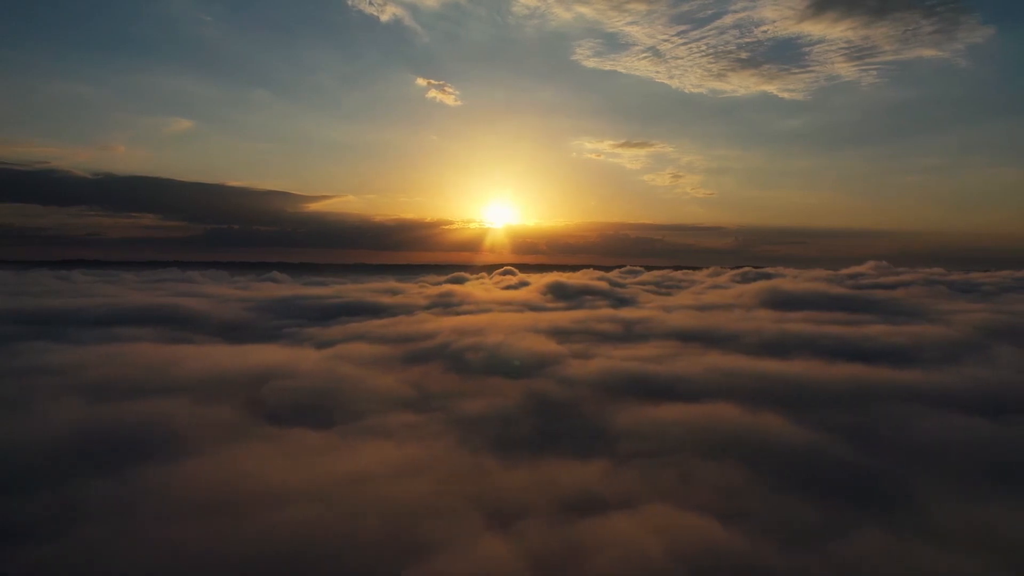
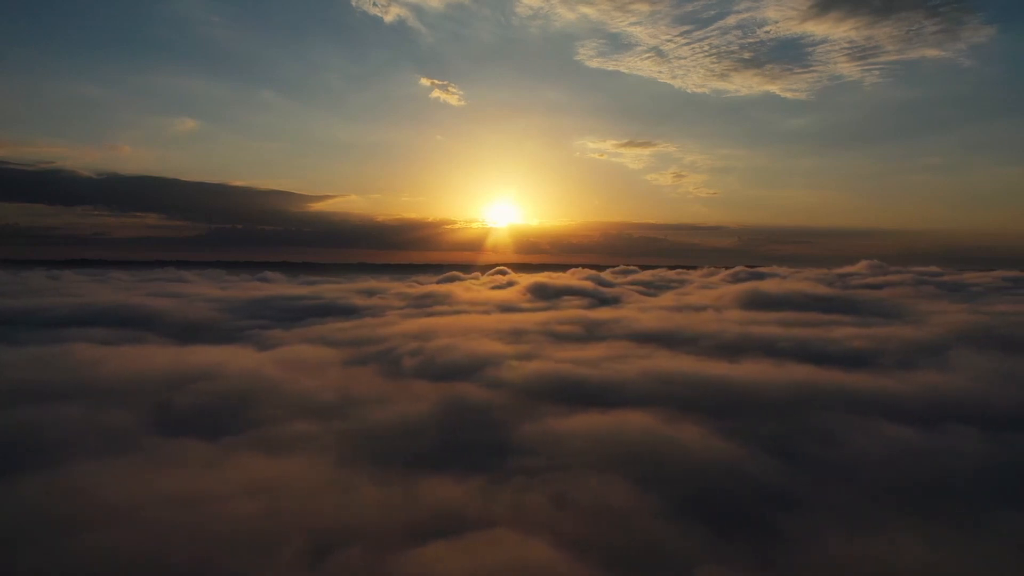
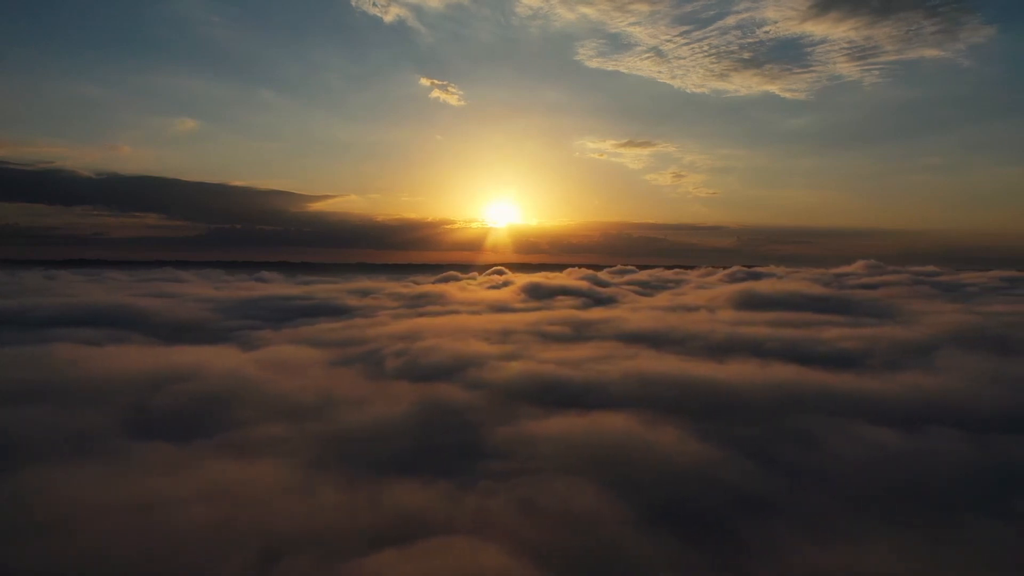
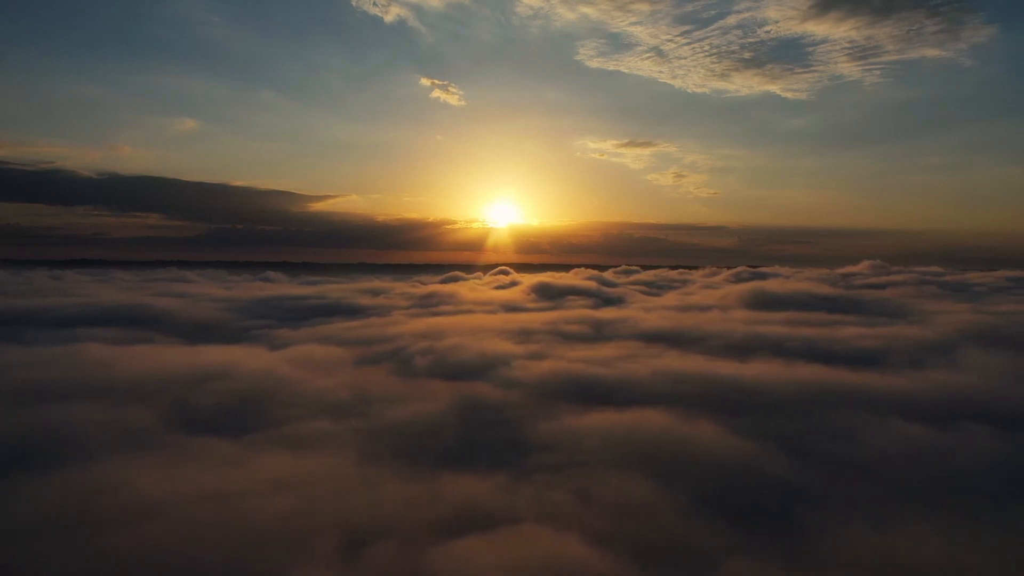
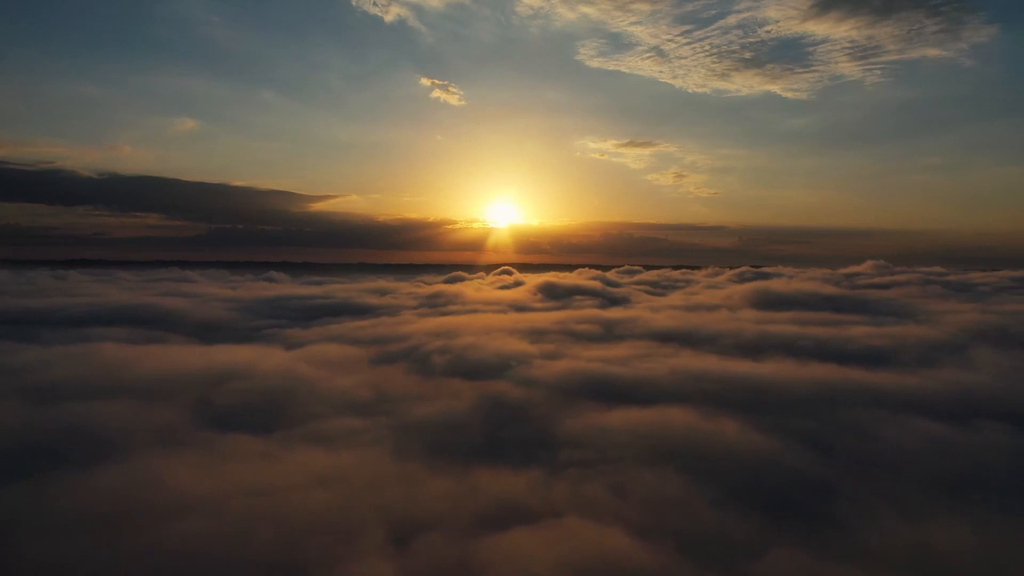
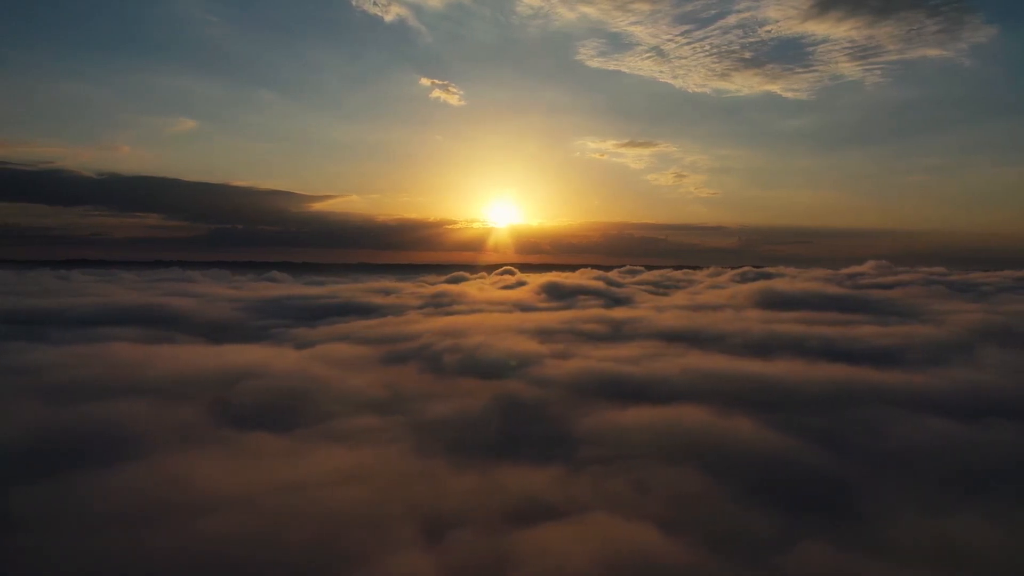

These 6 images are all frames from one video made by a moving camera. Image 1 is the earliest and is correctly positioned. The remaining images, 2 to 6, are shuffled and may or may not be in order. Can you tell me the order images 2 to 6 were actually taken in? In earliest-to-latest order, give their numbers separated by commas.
6, 5, 4, 2, 3
